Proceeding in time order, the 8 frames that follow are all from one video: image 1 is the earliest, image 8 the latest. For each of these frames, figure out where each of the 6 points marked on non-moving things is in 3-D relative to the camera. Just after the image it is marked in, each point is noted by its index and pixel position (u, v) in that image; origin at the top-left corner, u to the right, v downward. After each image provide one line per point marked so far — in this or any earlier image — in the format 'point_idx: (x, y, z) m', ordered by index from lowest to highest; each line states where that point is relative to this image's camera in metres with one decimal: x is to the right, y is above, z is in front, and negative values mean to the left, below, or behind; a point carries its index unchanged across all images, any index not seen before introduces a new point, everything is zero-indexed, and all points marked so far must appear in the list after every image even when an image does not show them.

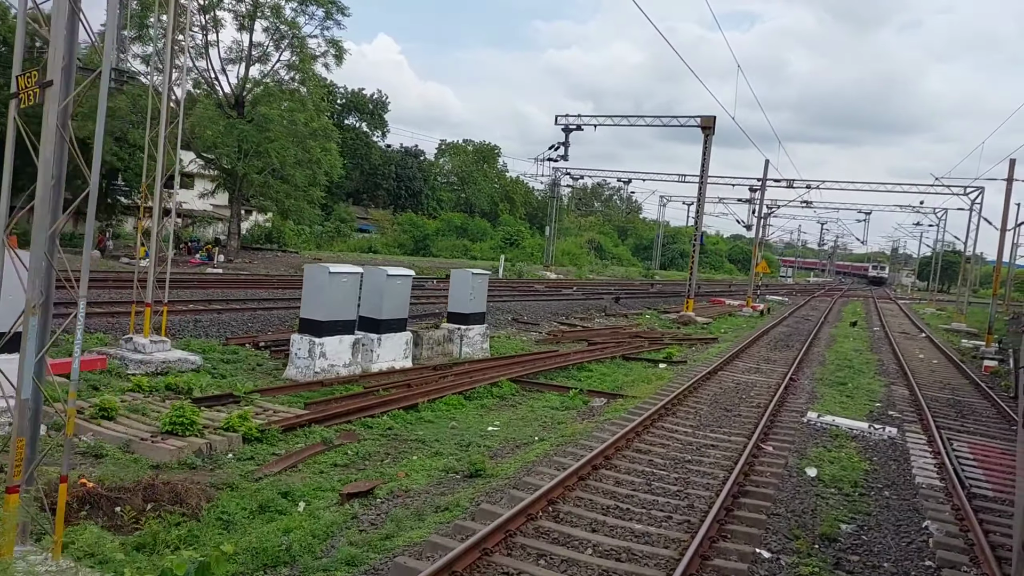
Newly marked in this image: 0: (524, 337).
0: (+0.2, -1.1, +18.3) m
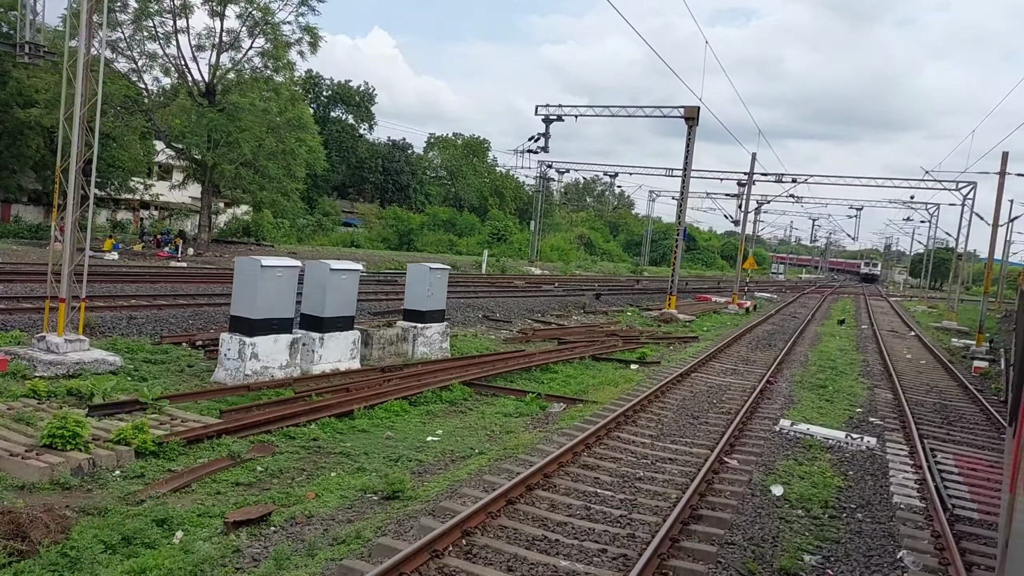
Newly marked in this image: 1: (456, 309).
0: (-0.5, -1.0, +17.4) m
1: (-1.4, -0.5, +19.7) m
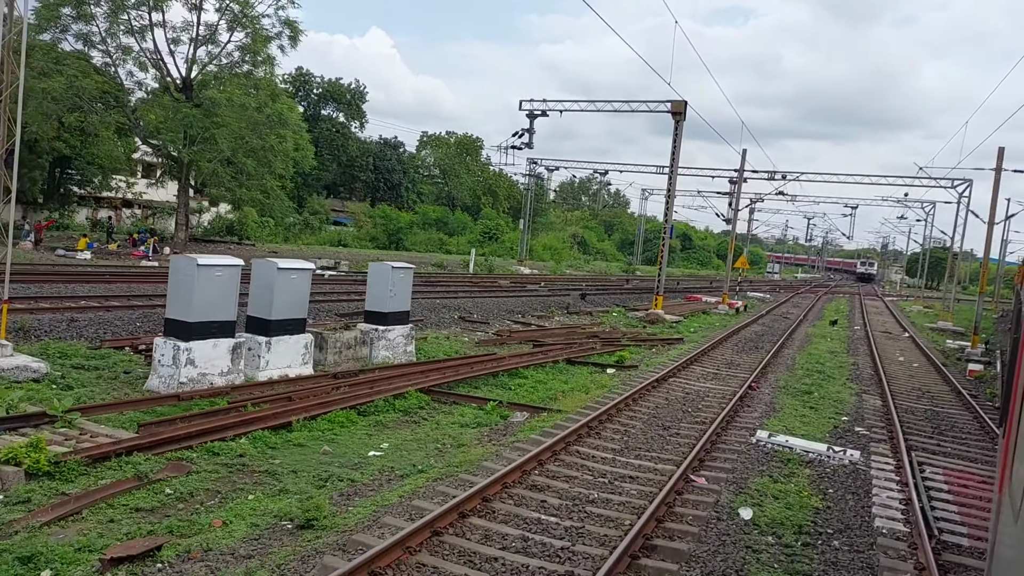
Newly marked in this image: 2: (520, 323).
0: (-1.0, -1.0, +16.7) m
1: (-2.0, -0.5, +18.9) m
2: (+0.2, -0.9, +19.9) m
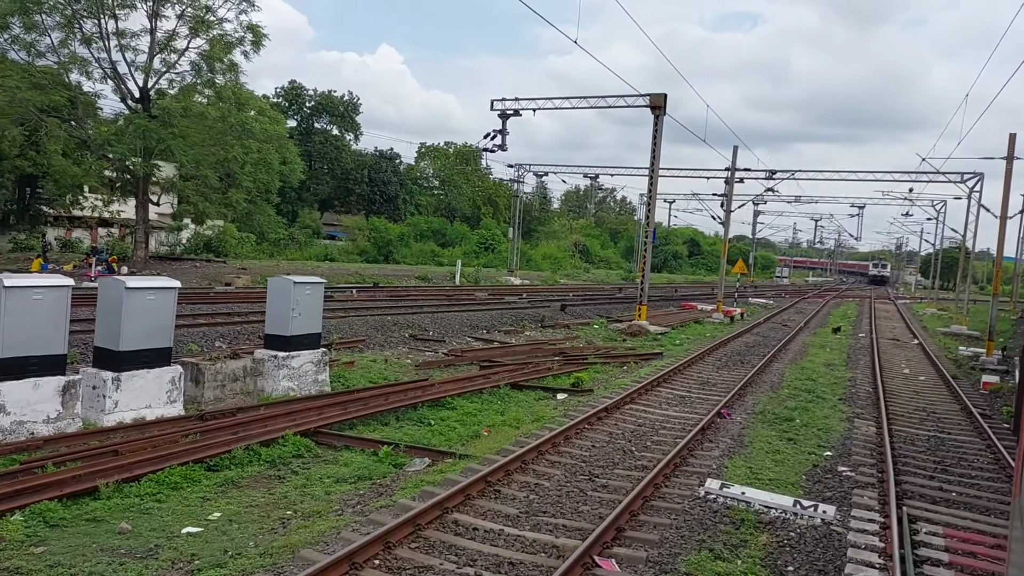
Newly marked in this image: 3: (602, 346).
0: (-2.0, -1.3, +14.8) m
1: (-2.9, -0.9, +17.1) m
2: (-0.7, -1.2, +18.0) m
3: (+2.1, -1.4, +19.3) m
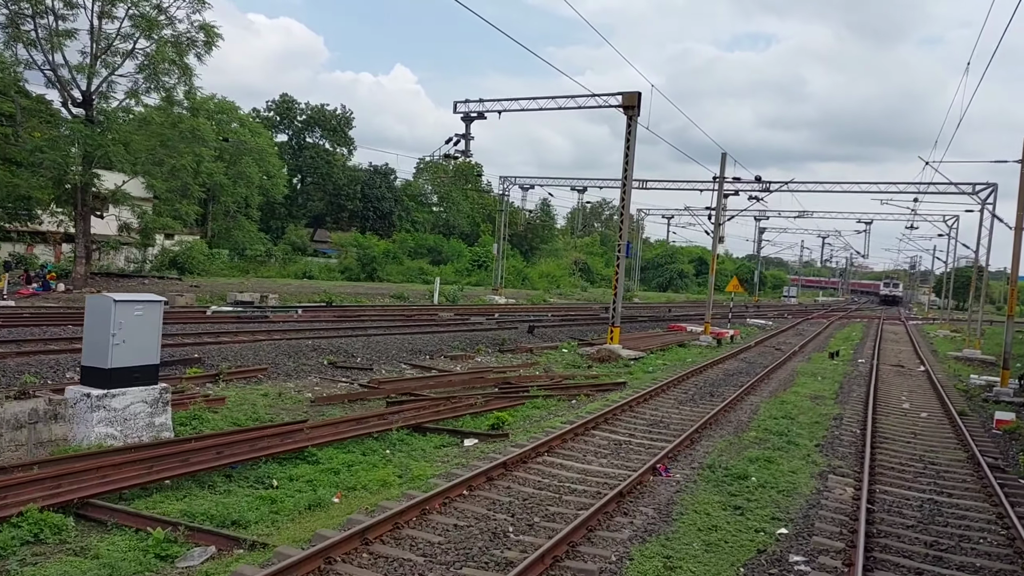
0: (-3.2, -1.7, +12.5) m
1: (-4.1, -1.2, +14.8) m
2: (-1.9, -1.6, +15.7) m
3: (+1.0, -1.8, +16.9) m
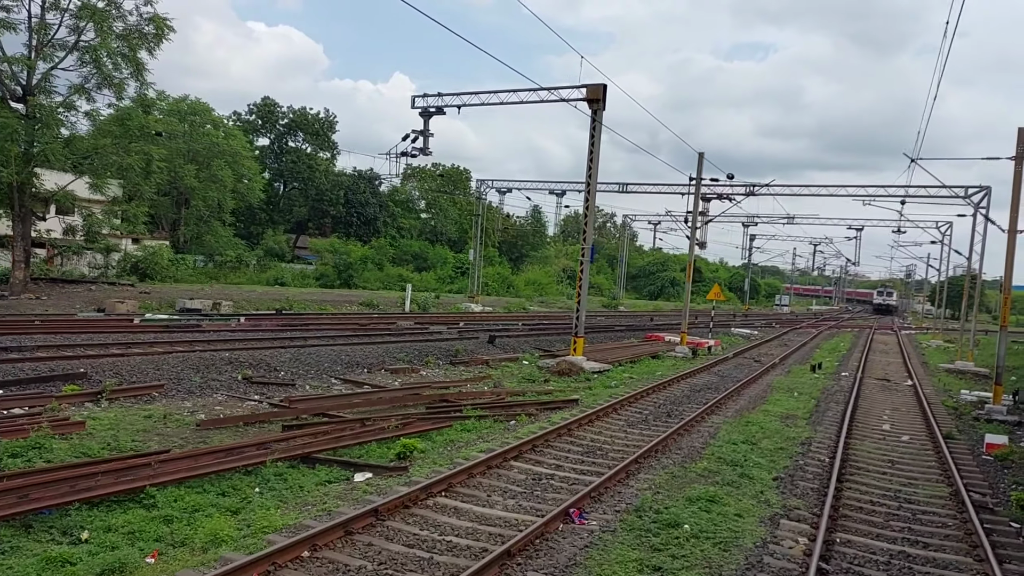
0: (-4.3, -1.7, +11.0) m
1: (-5.2, -1.3, +13.3) m
2: (-3.0, -1.7, +14.1) m
3: (-0.1, -2.0, +15.4) m
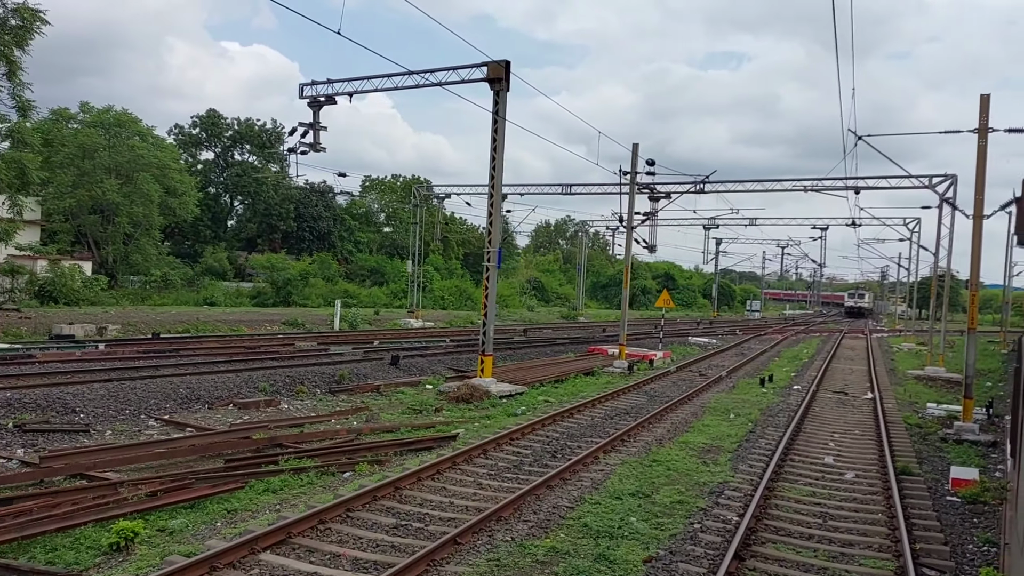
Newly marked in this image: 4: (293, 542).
0: (-6.2, -2.0, +8.2) m
1: (-7.2, -1.6, +10.4) m
2: (-5.0, -2.0, +11.3) m
3: (-2.1, -2.2, +12.7) m
4: (-1.7, -2.1, +6.7) m
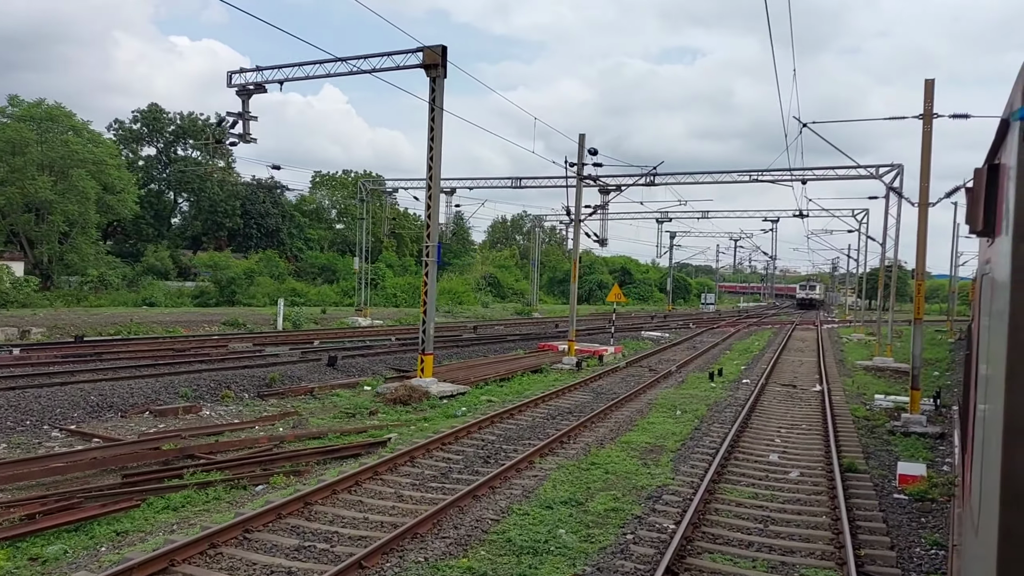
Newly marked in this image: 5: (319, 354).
0: (-6.9, -2.0, +7.2) m
1: (-8.0, -1.7, +9.4) m
2: (-5.9, -2.0, +10.4) m
3: (-3.1, -2.1, +11.9) m
4: (-2.4, -2.1, +6.0) m
5: (-4.5, -1.6, +19.8) m
